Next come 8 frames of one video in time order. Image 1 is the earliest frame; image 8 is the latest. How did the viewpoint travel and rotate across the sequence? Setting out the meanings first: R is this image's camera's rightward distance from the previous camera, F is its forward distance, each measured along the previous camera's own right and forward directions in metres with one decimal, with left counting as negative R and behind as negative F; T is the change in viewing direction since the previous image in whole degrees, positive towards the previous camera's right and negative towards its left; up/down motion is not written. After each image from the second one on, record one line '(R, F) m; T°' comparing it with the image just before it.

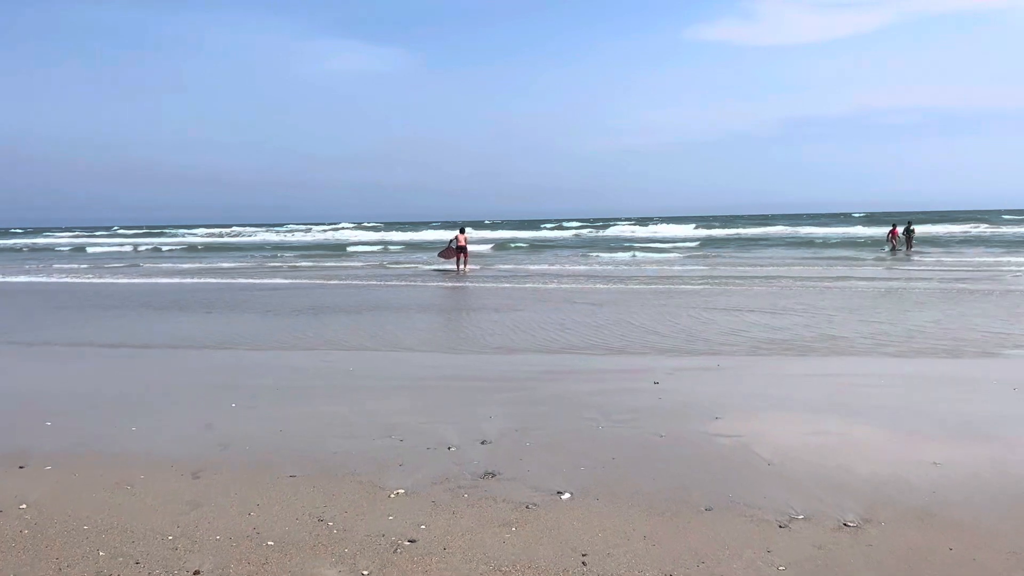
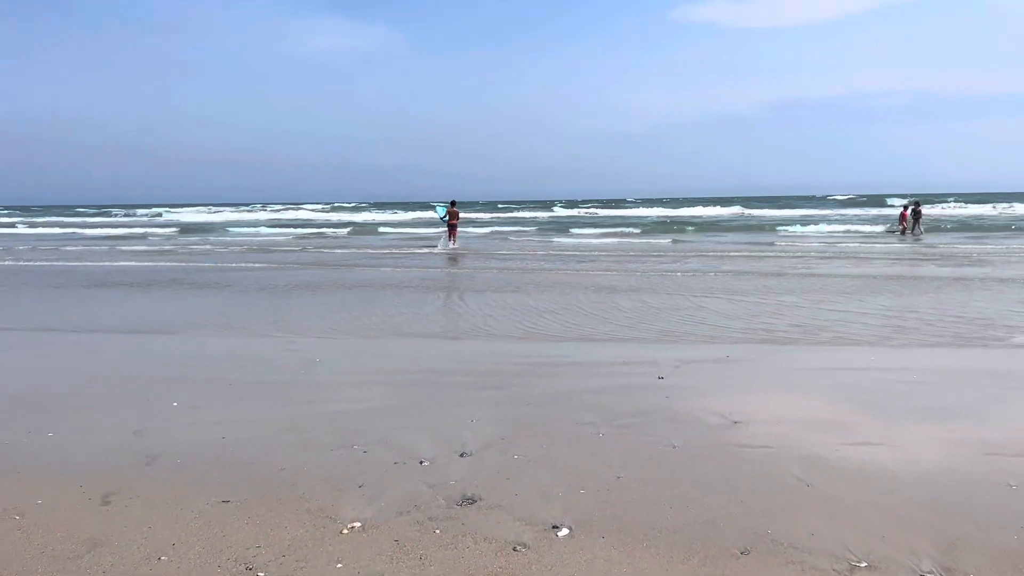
(0.0, +0.8) m; +1°
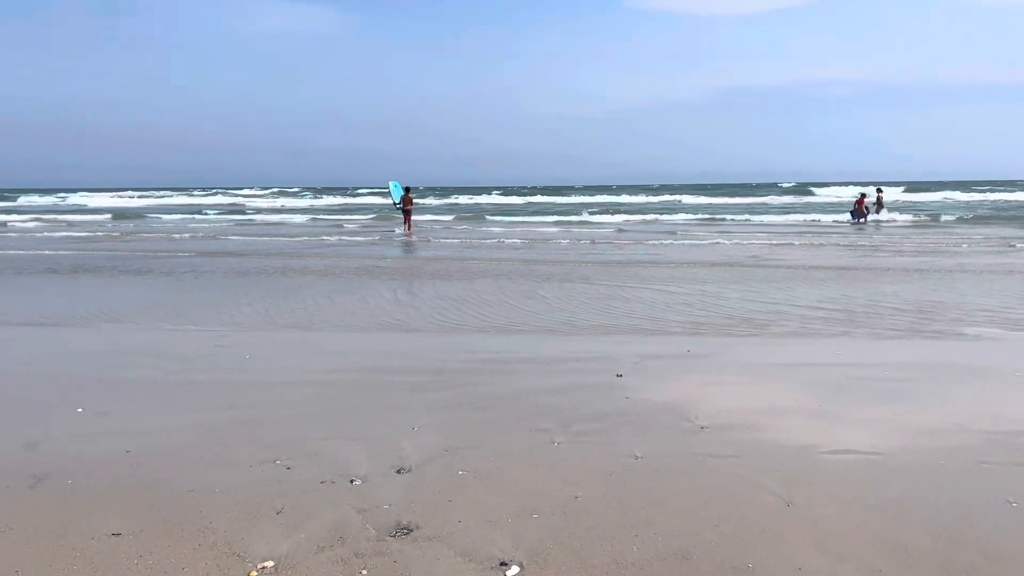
(+0.1, +0.5) m; +3°
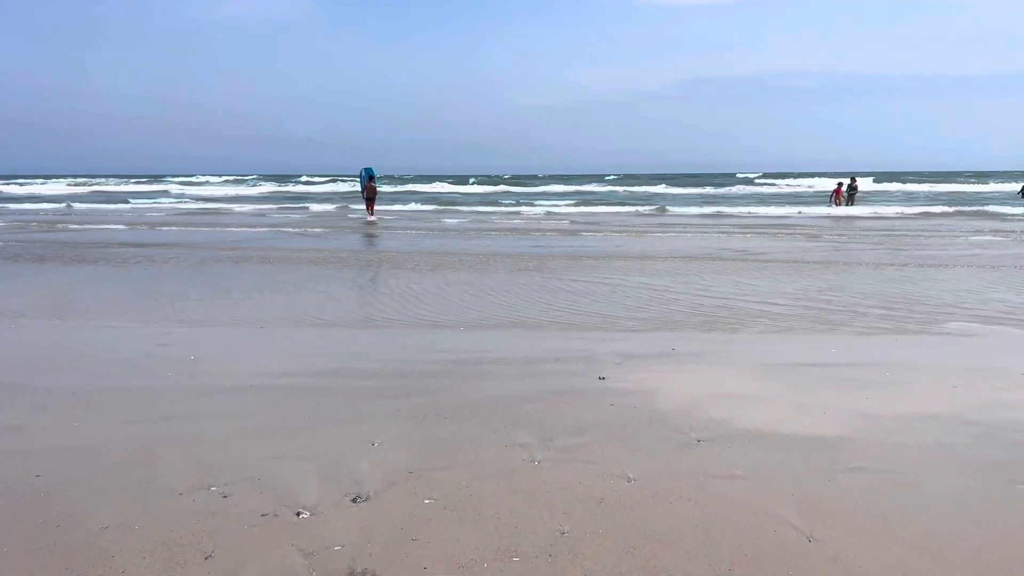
(0.0, +0.5) m; +2°
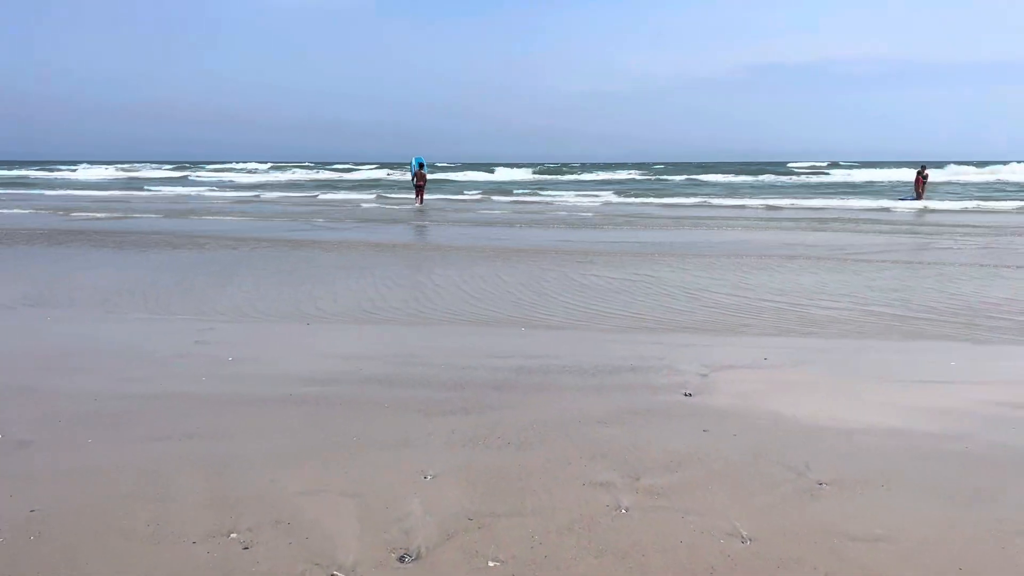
(-0.1, +0.6) m; -3°
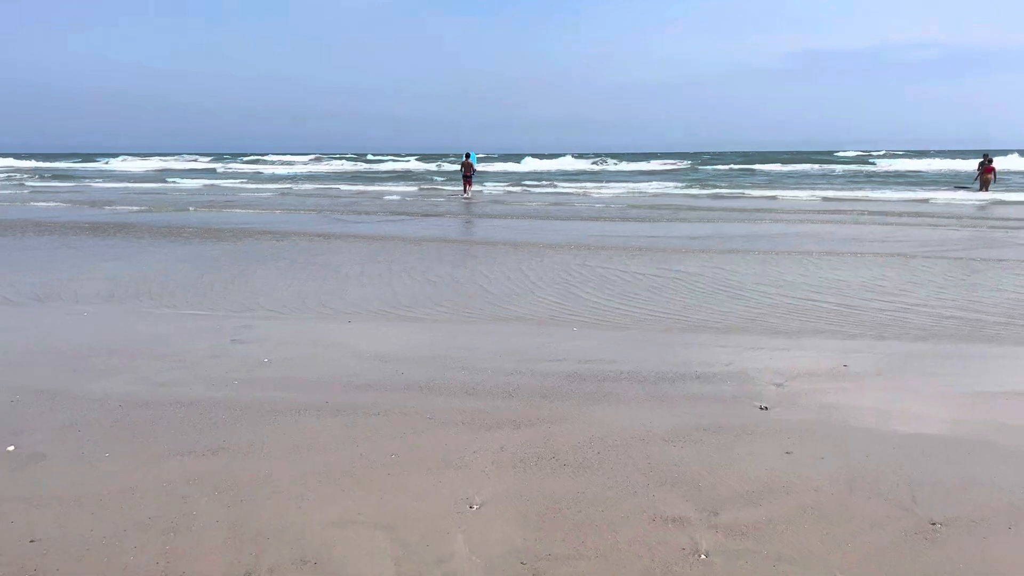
(0.0, +0.4) m; -3°
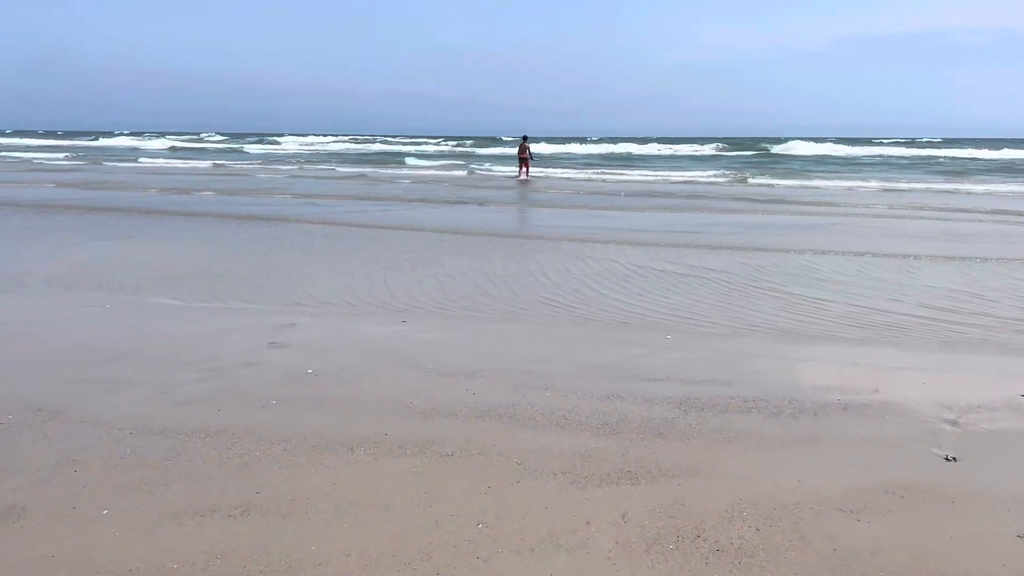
(-0.3, +0.8) m; -2°
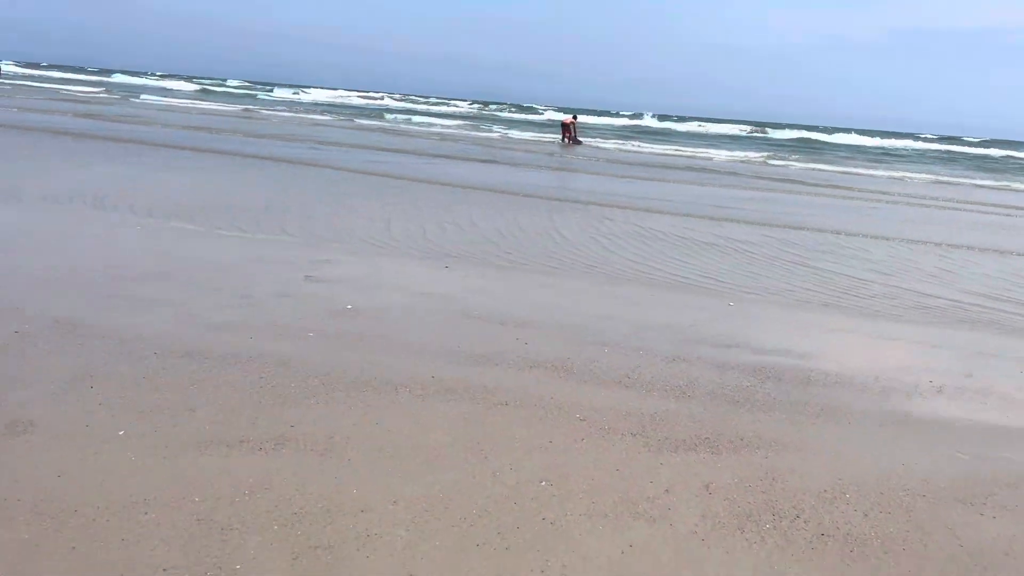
(-0.2, +0.3) m; -1°
